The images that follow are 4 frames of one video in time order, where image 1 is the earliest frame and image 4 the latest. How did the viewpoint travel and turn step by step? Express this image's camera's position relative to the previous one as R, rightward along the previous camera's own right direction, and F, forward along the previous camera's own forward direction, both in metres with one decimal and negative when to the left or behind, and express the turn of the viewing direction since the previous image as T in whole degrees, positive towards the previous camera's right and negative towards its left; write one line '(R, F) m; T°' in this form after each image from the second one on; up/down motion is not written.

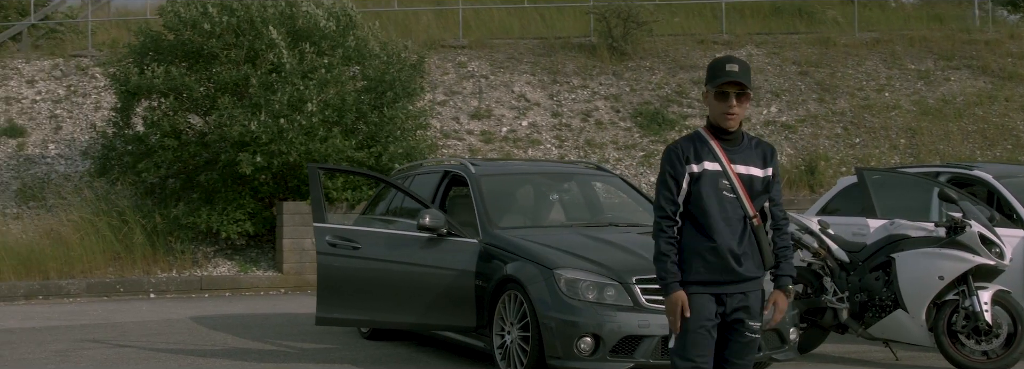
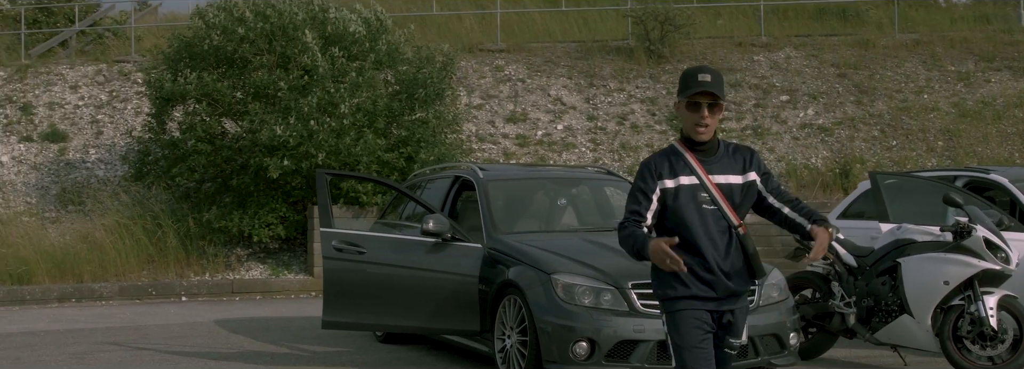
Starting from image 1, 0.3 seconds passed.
(+0.3, 0.0) m; -2°
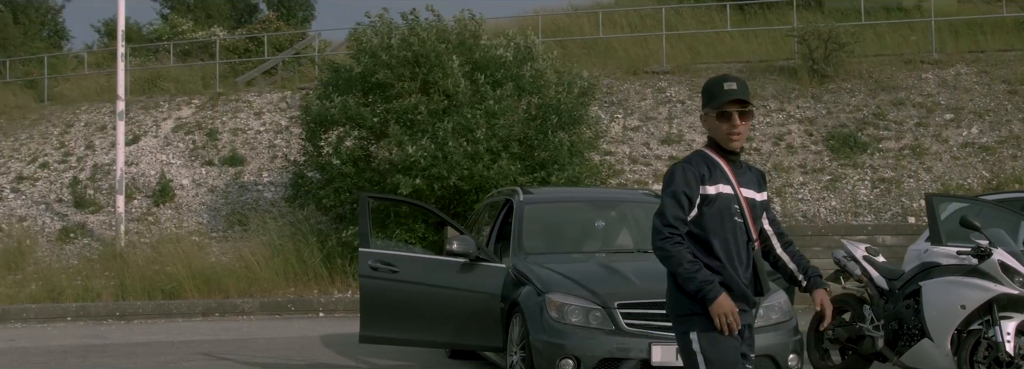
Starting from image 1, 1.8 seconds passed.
(+1.1, -0.2) m; -10°
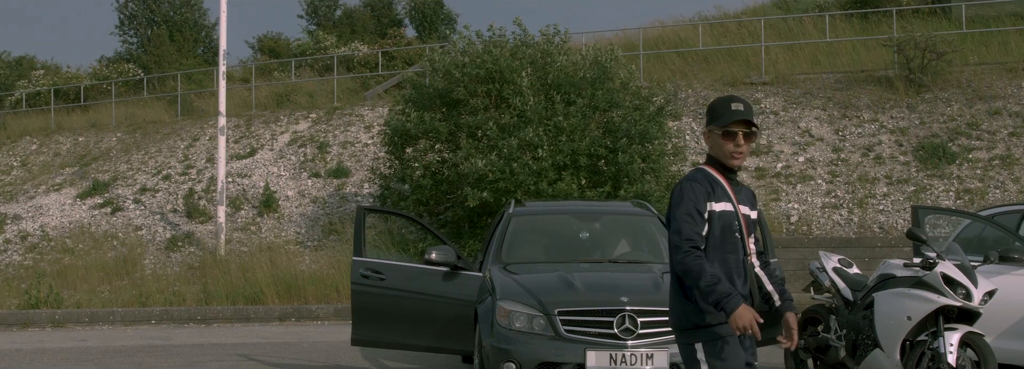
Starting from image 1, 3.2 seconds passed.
(+1.0, -0.3) m; -7°
